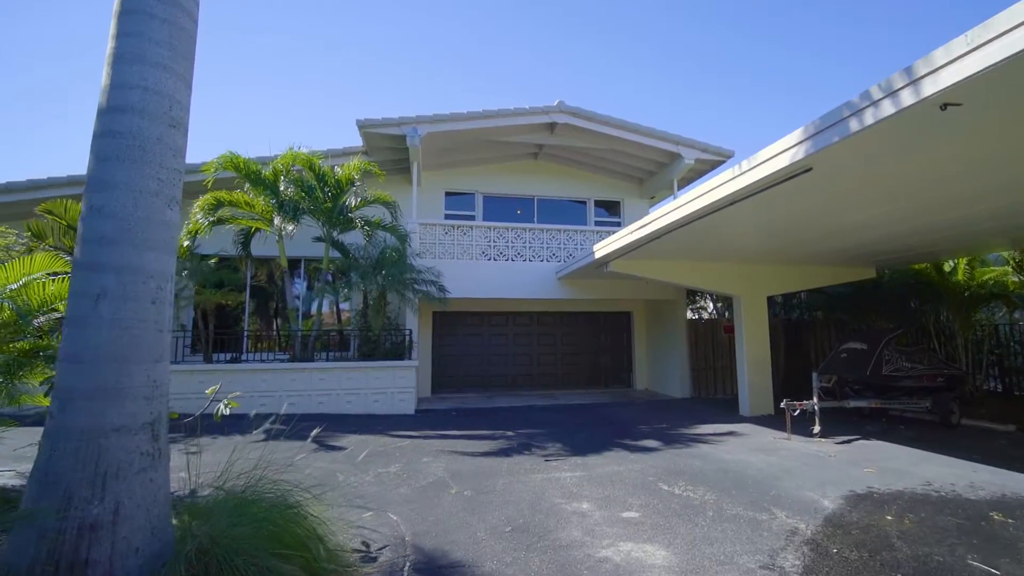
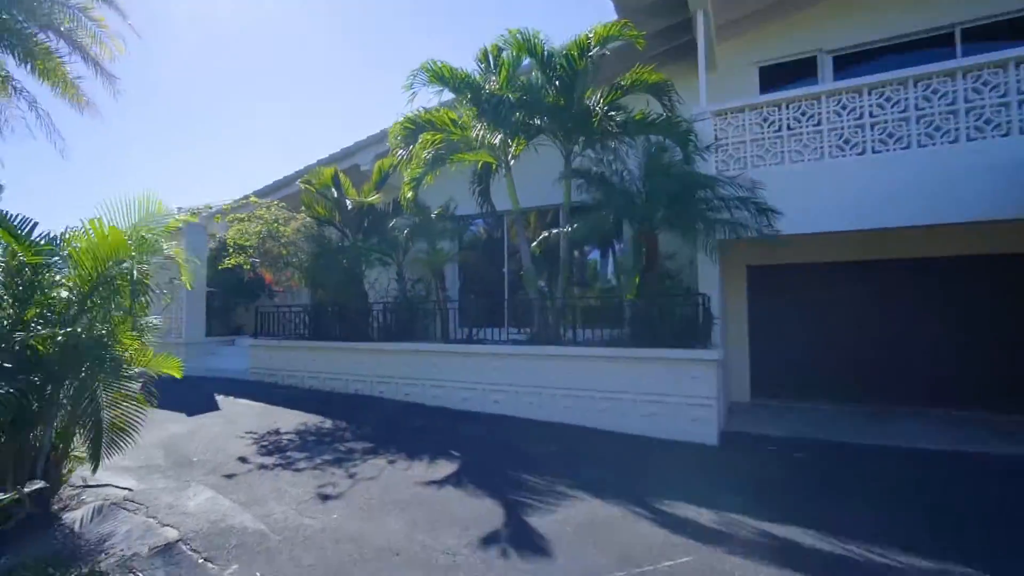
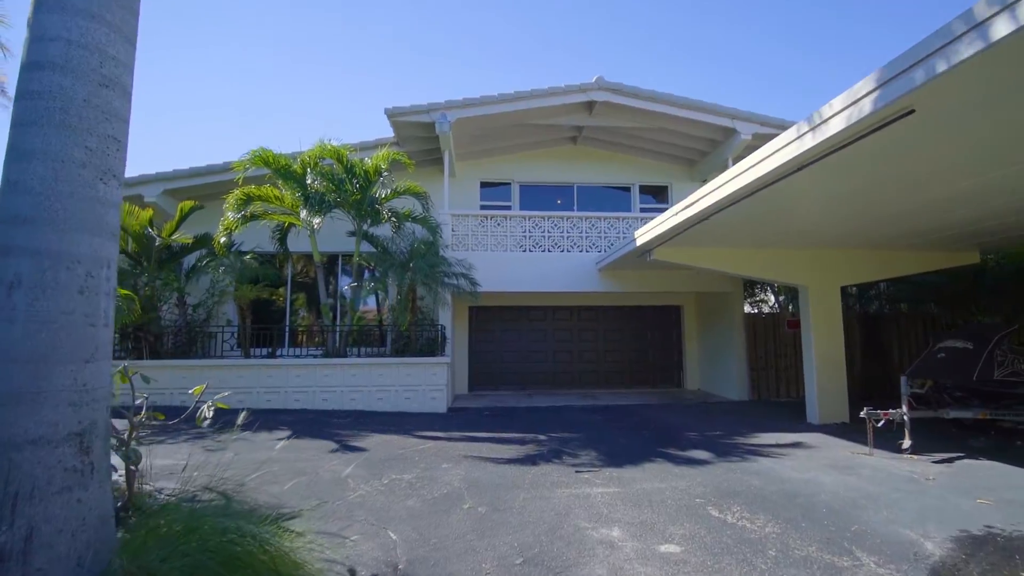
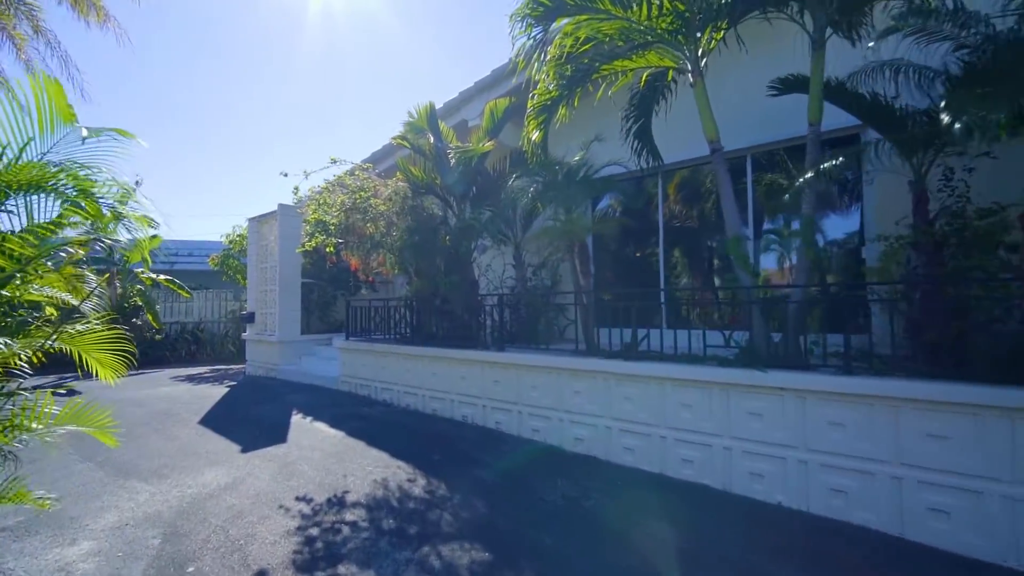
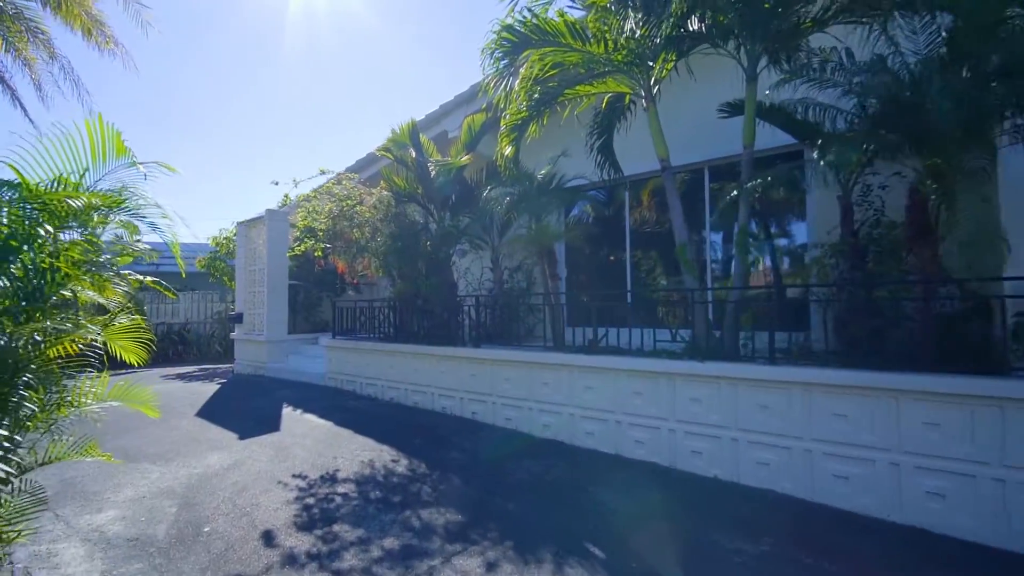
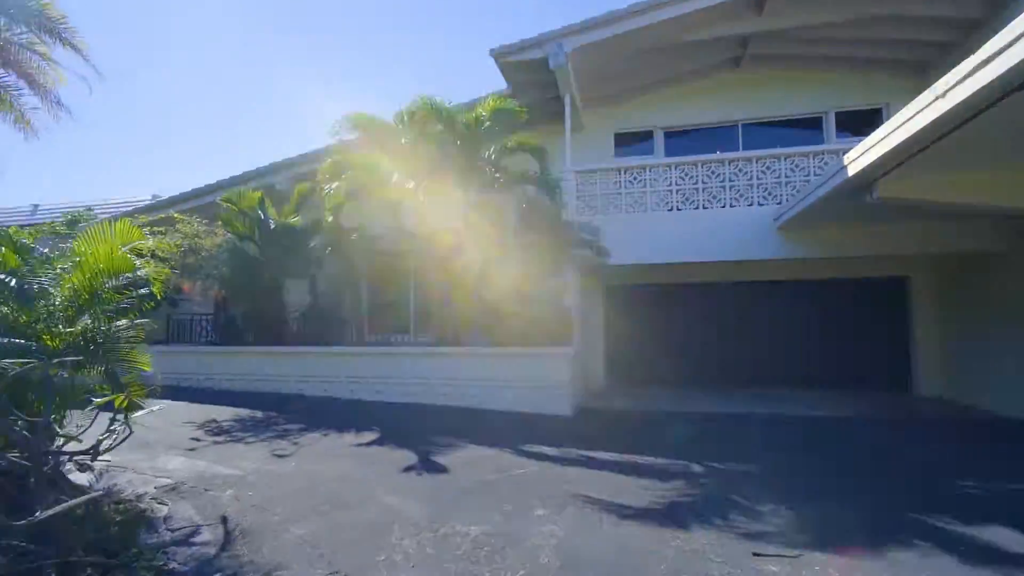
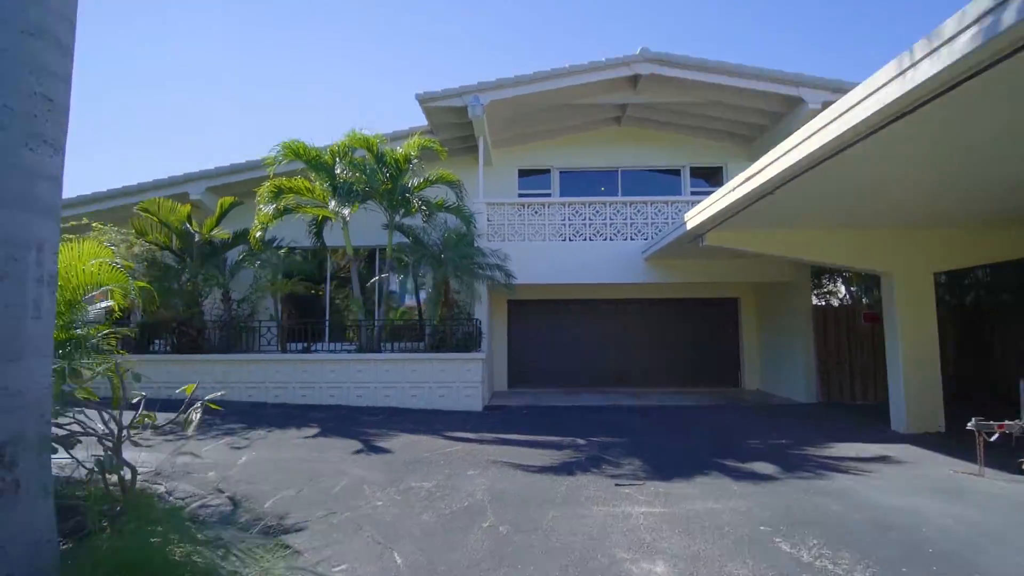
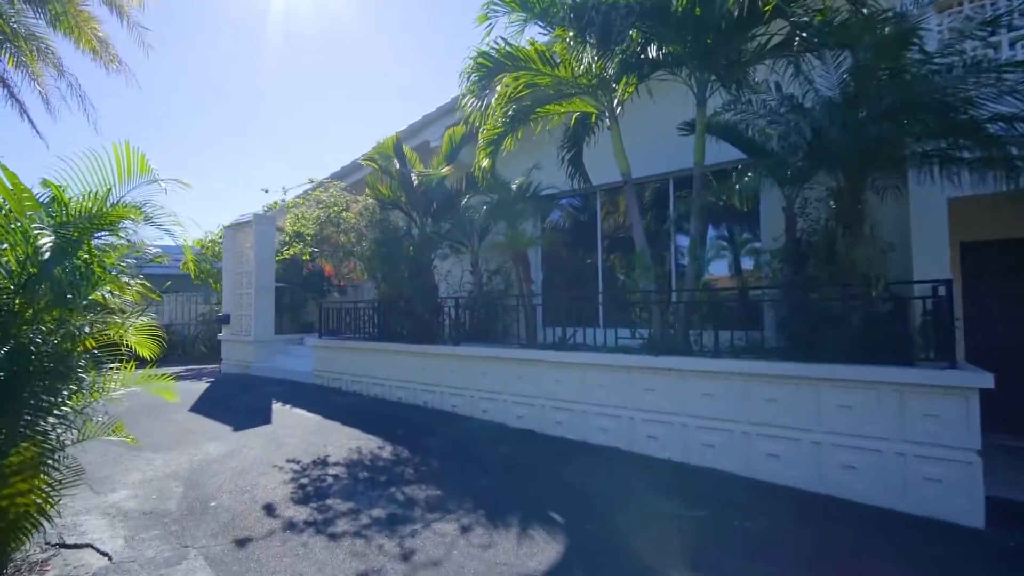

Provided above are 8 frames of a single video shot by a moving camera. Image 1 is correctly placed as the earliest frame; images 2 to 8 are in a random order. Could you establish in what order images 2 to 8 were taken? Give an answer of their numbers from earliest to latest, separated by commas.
3, 7, 6, 2, 8, 5, 4
